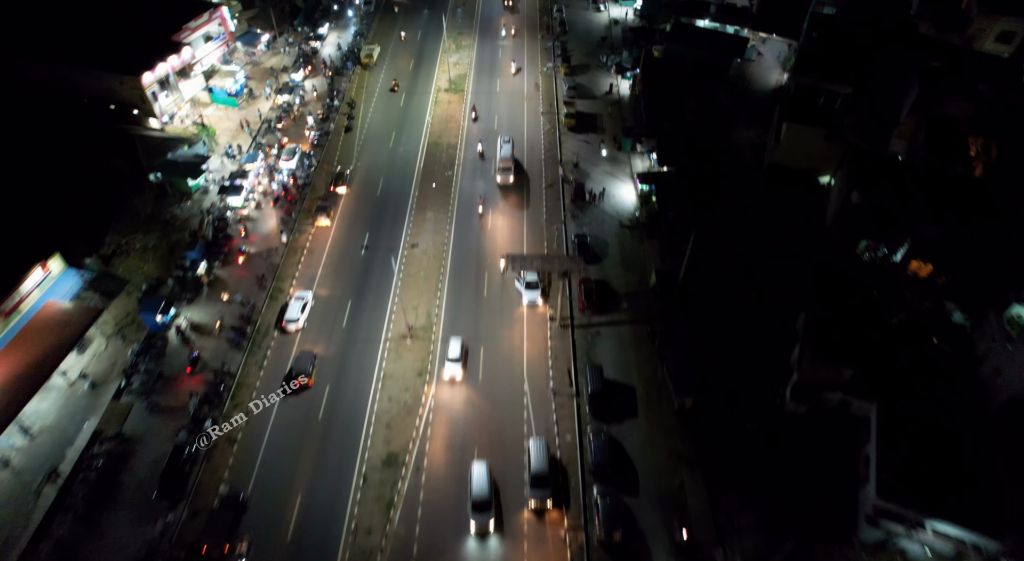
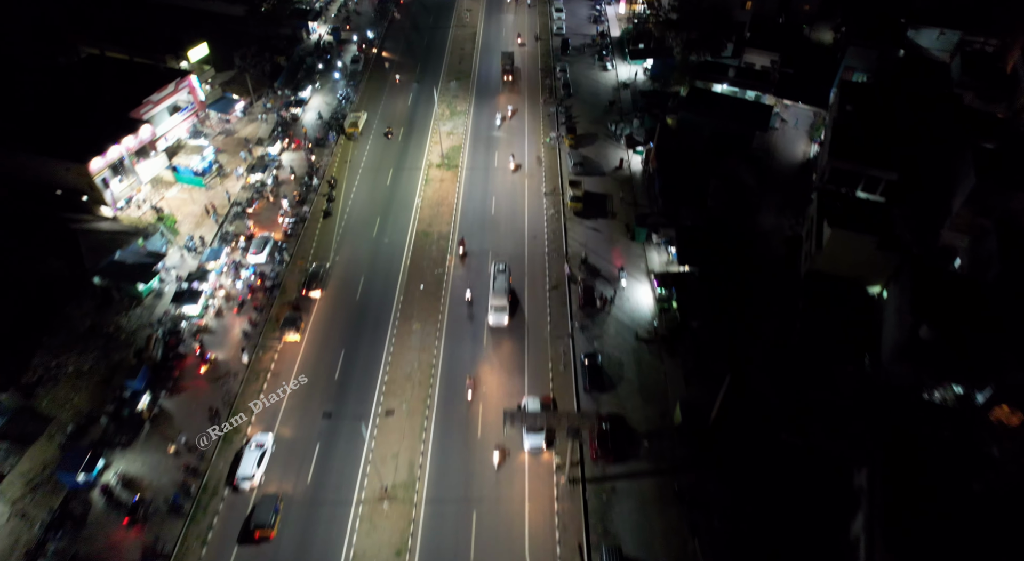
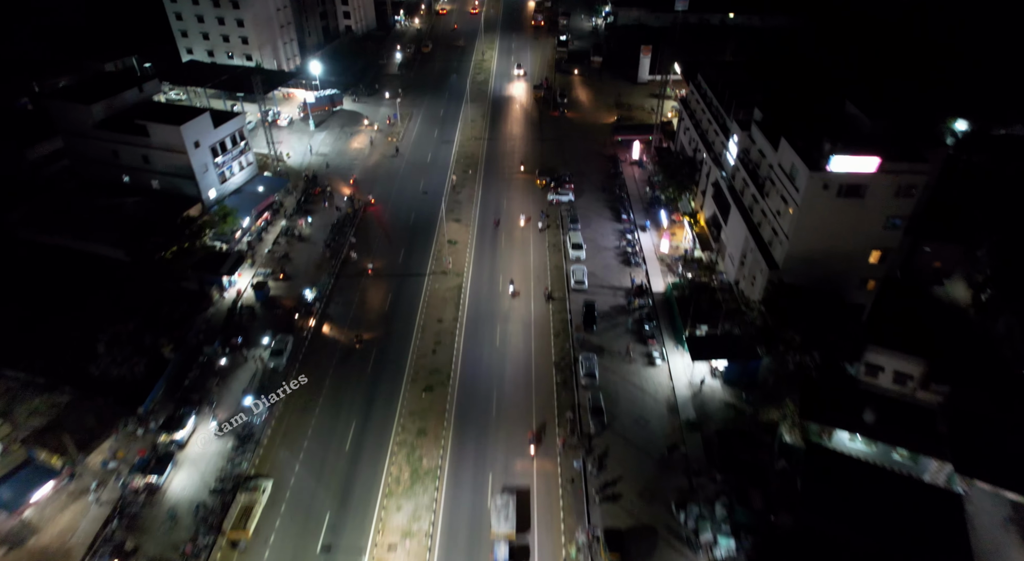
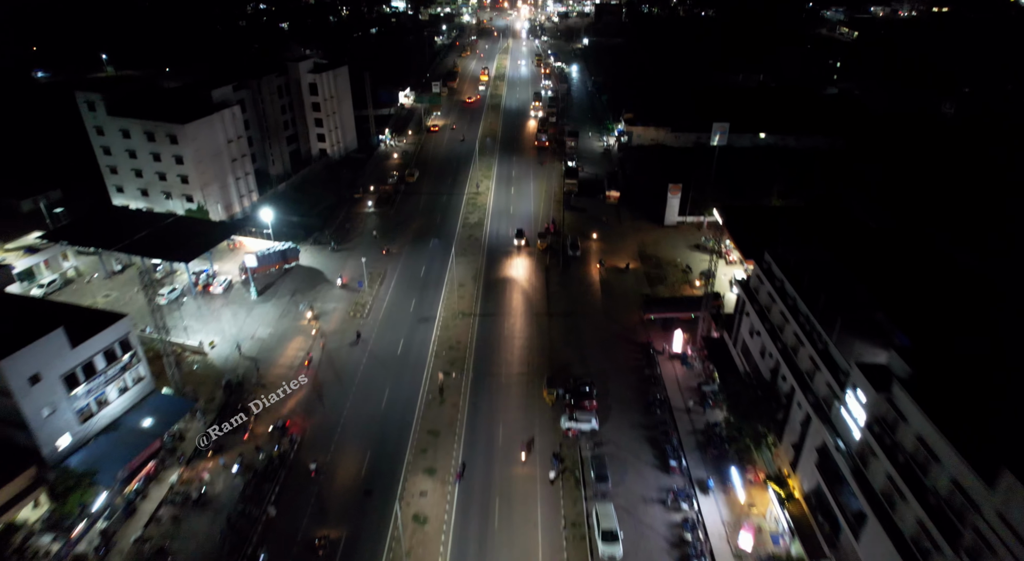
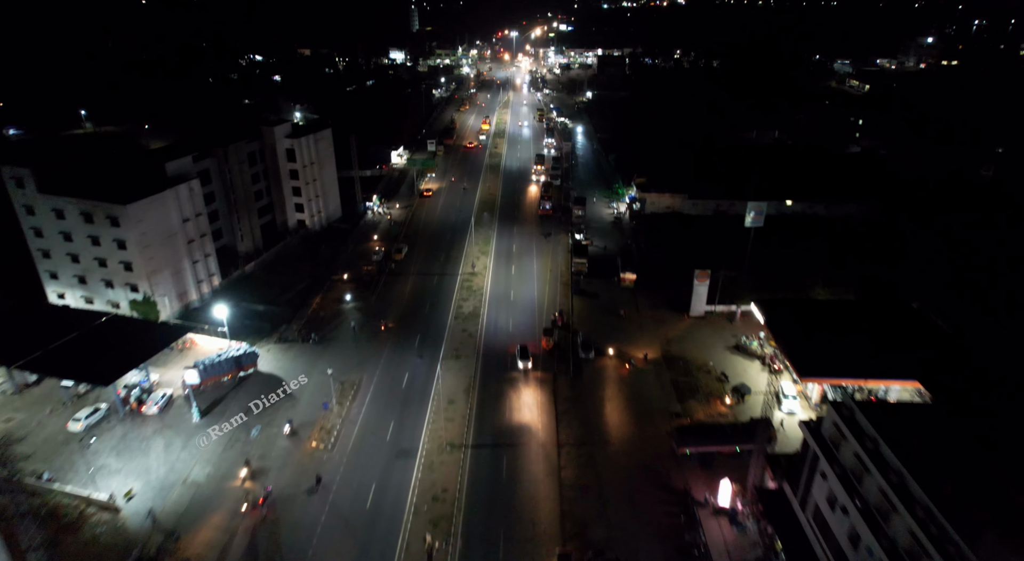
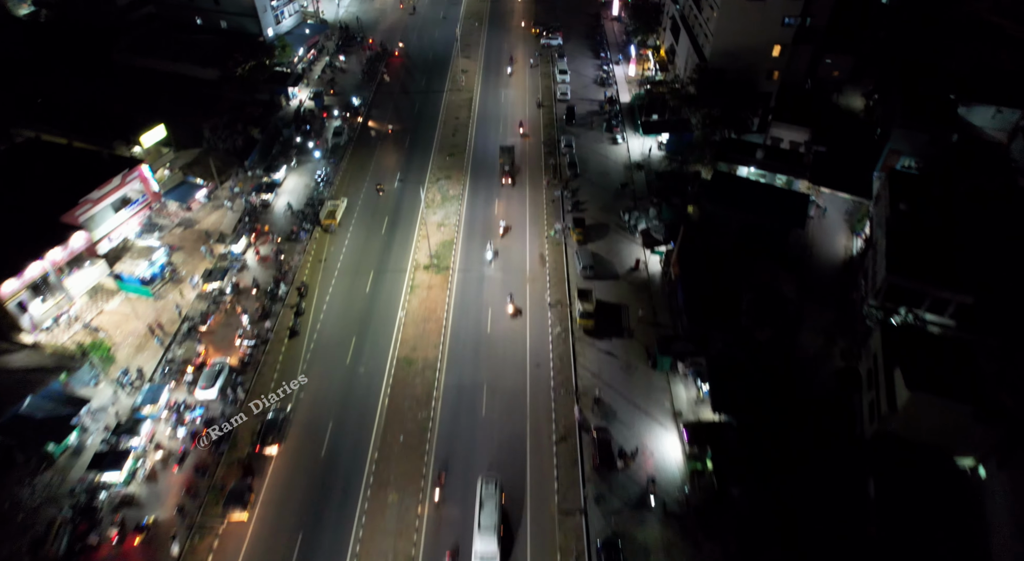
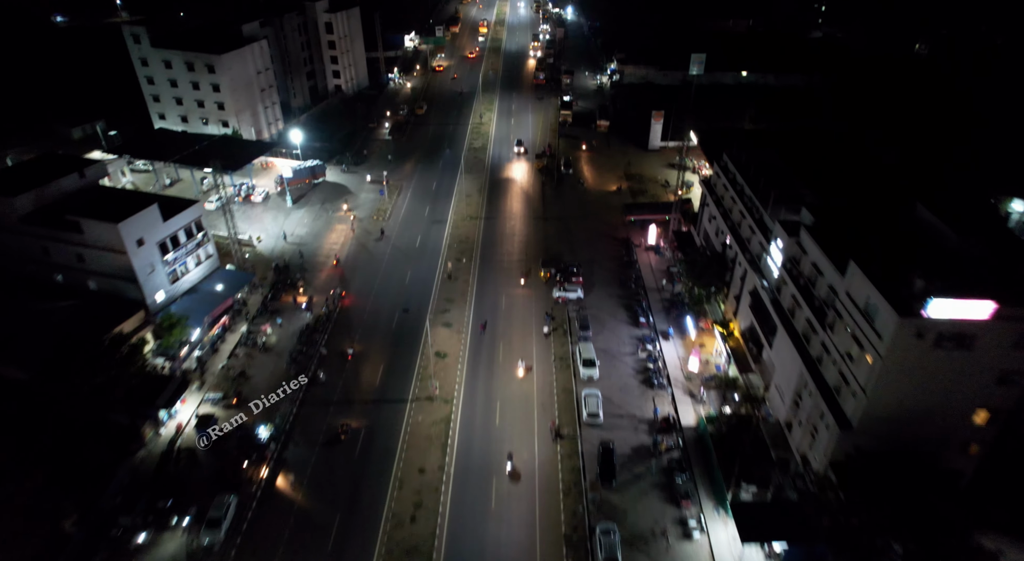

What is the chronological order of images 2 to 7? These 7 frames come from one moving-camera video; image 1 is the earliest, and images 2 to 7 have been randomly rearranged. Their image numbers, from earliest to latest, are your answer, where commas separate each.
2, 6, 3, 7, 4, 5
